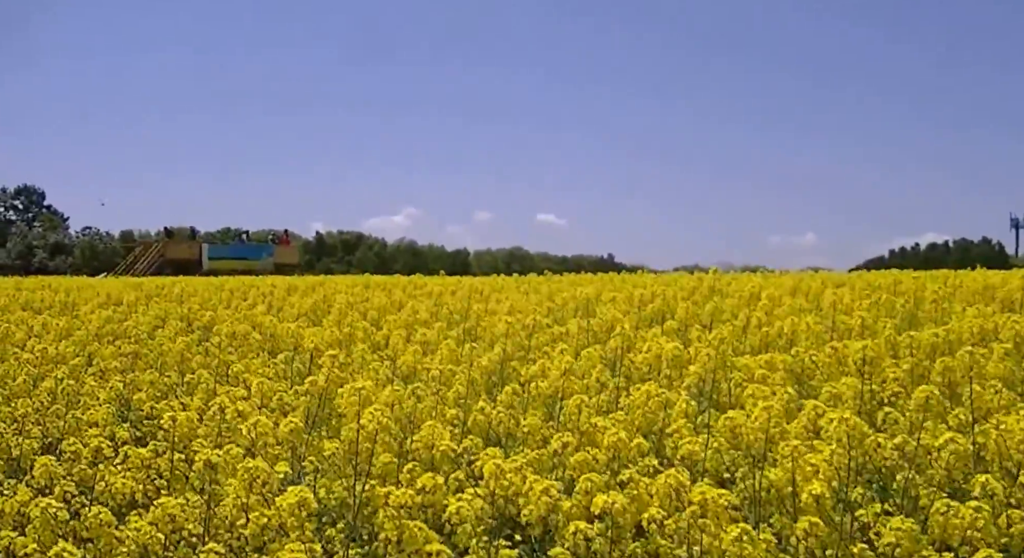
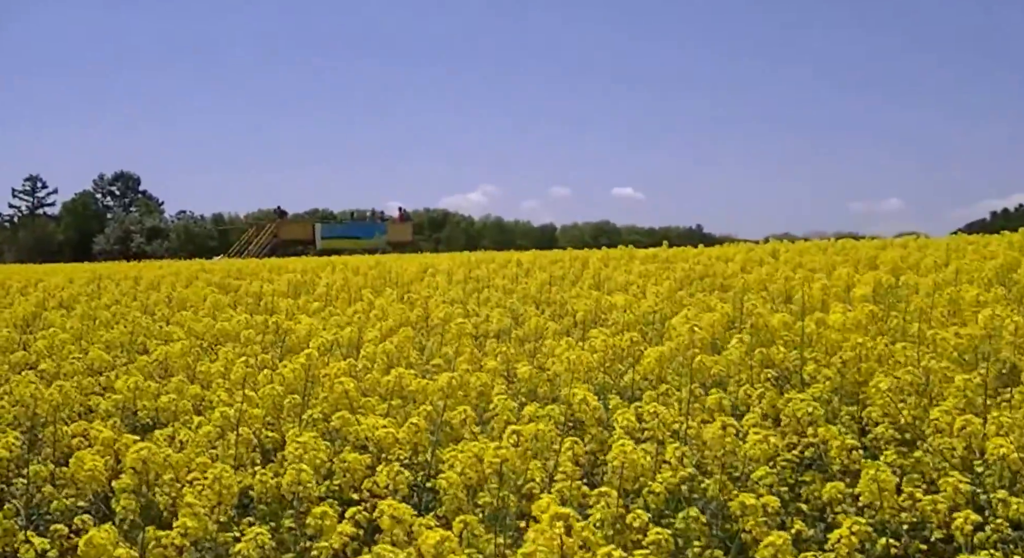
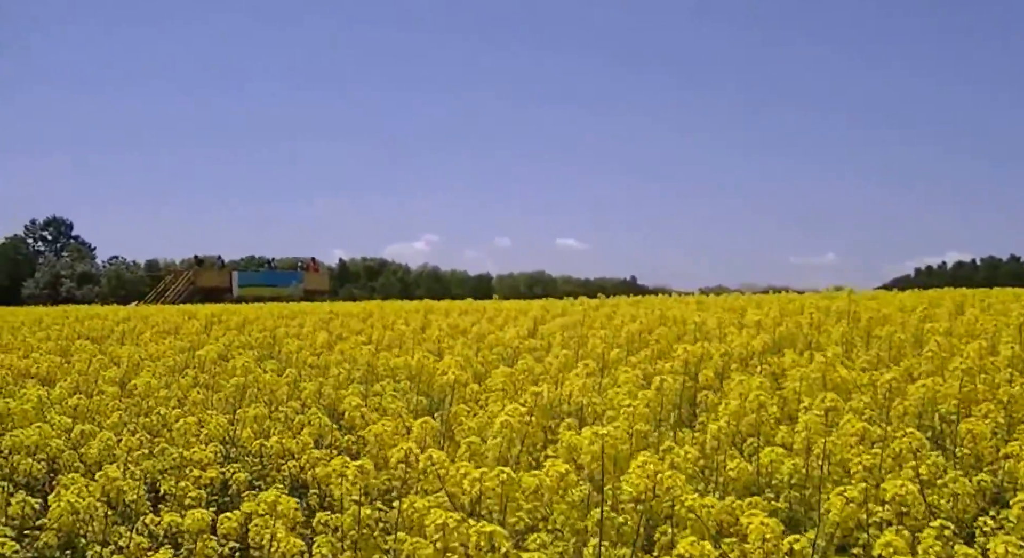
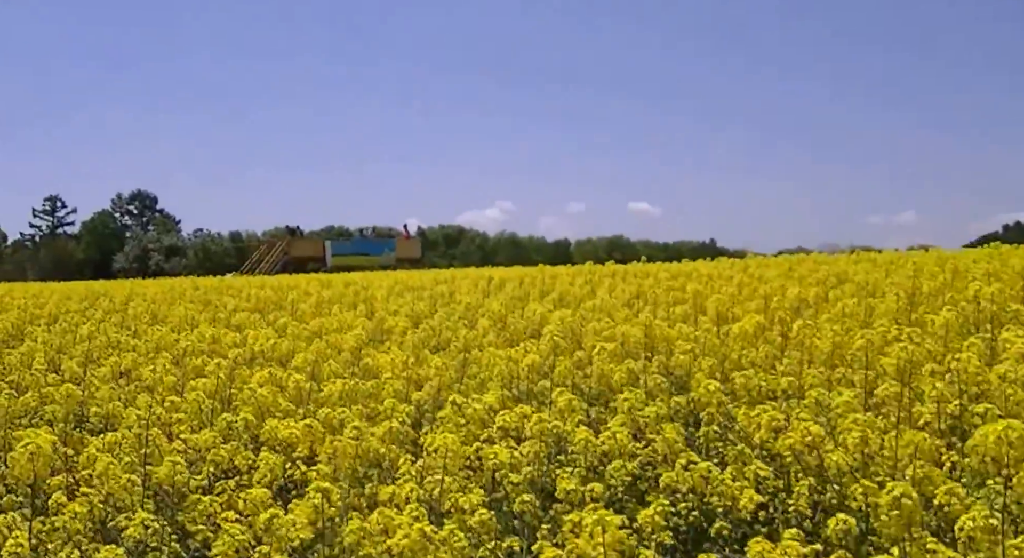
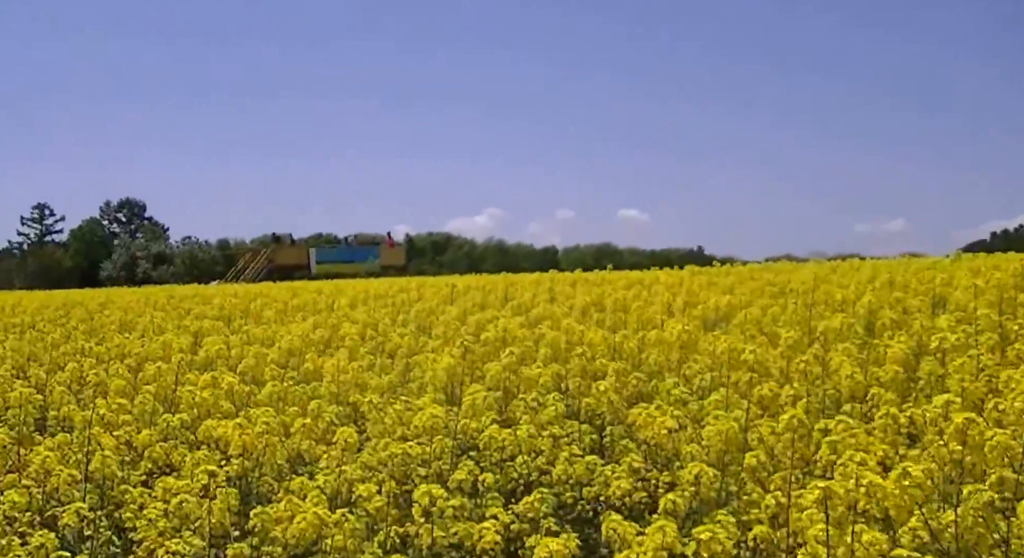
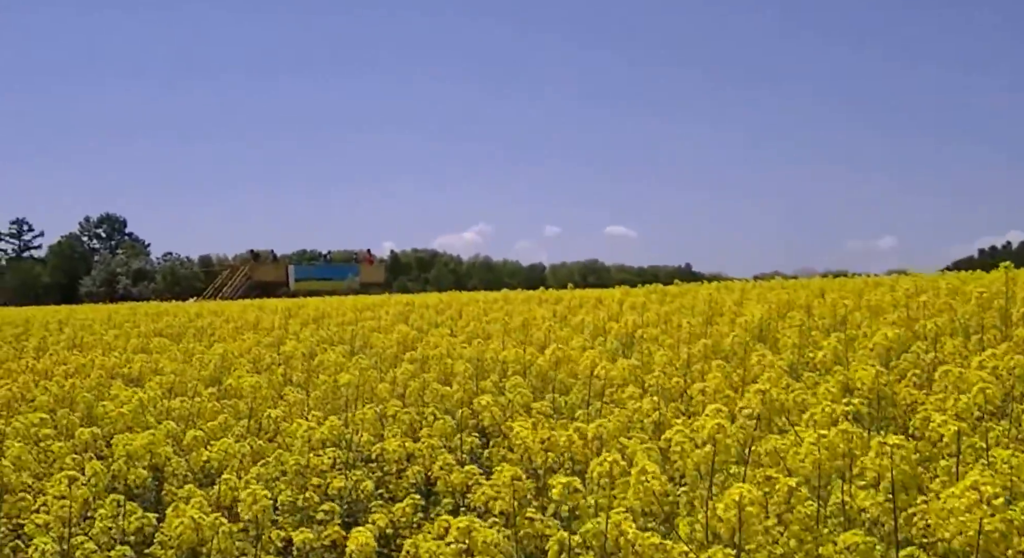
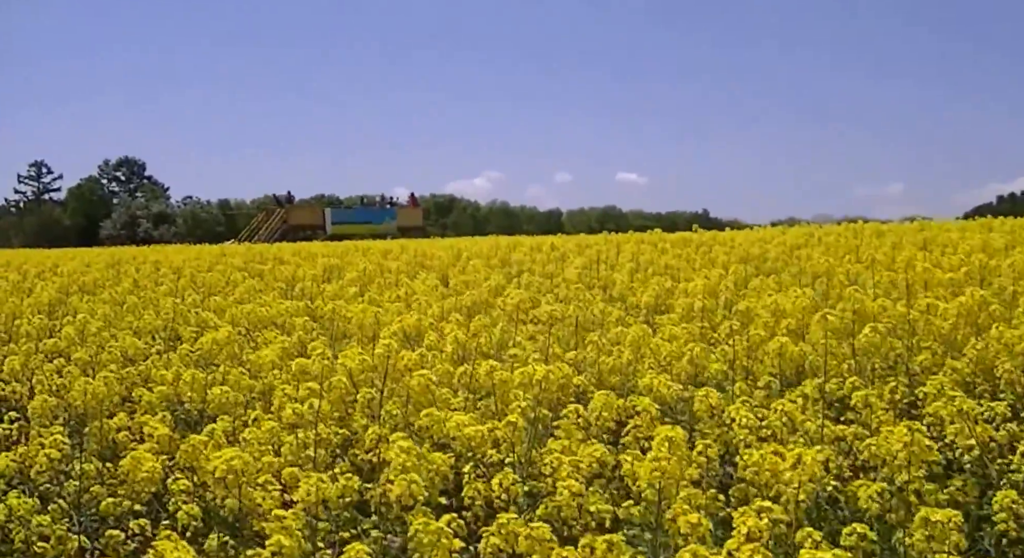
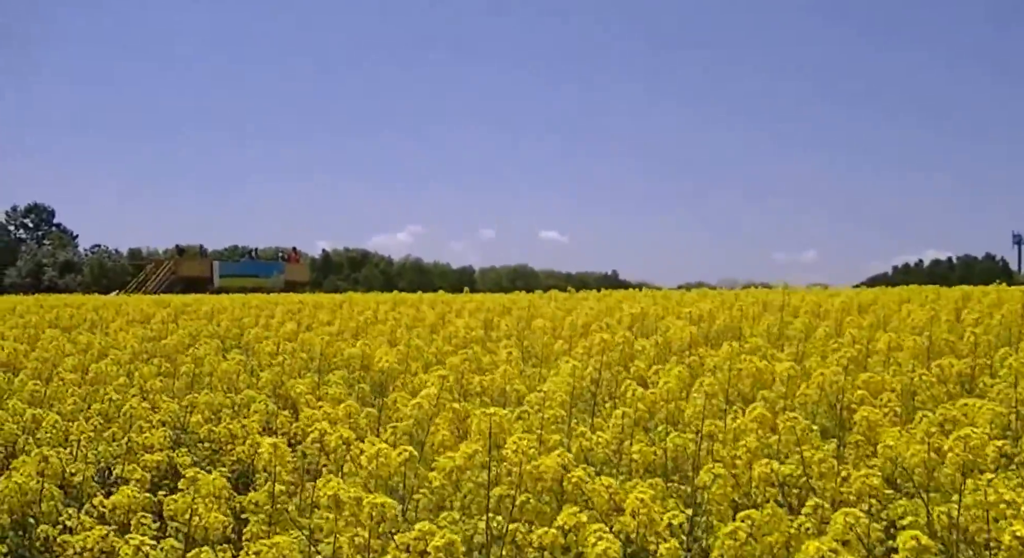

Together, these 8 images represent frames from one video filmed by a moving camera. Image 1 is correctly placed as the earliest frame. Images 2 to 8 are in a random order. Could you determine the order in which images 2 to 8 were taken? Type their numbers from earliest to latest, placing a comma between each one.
8, 3, 6, 5, 4, 2, 7
